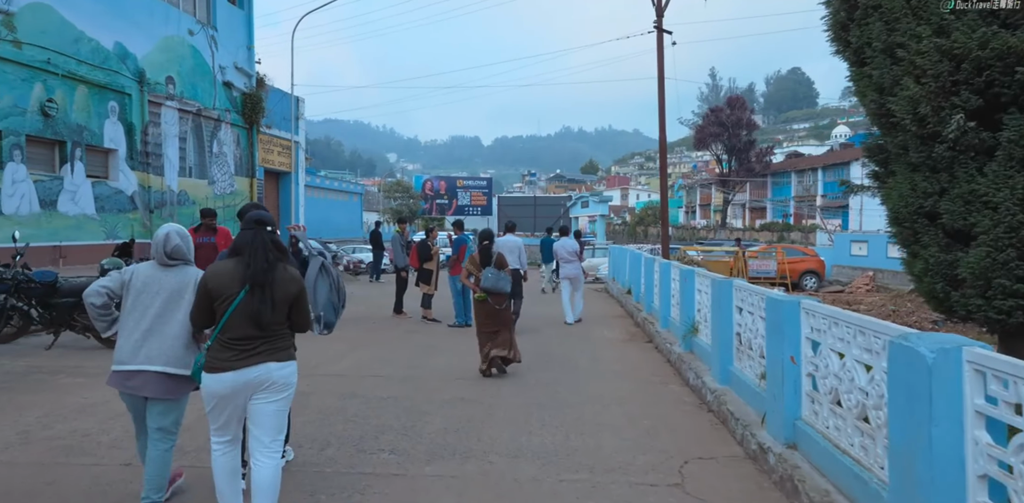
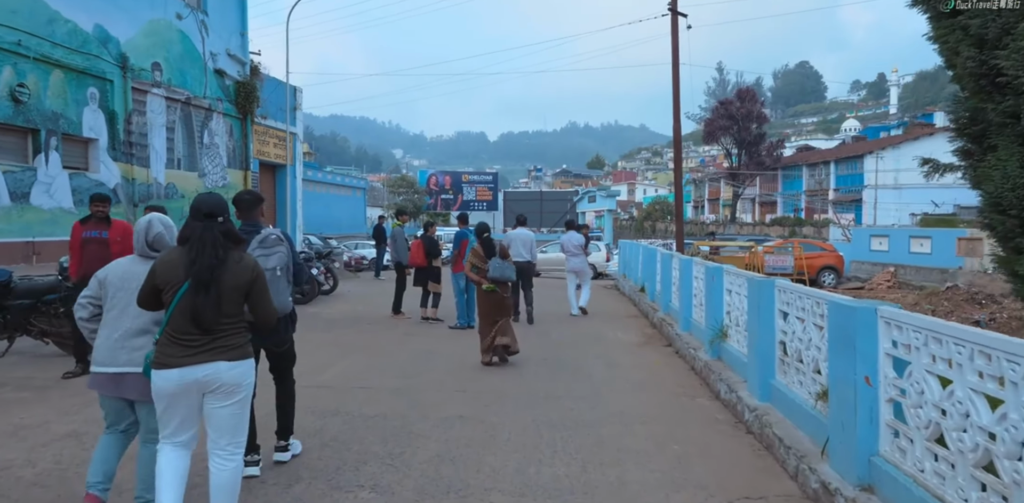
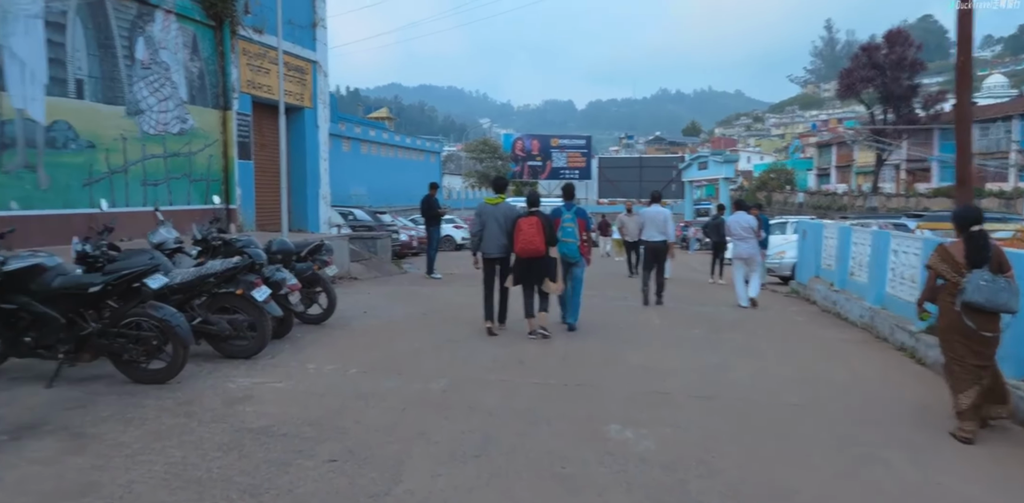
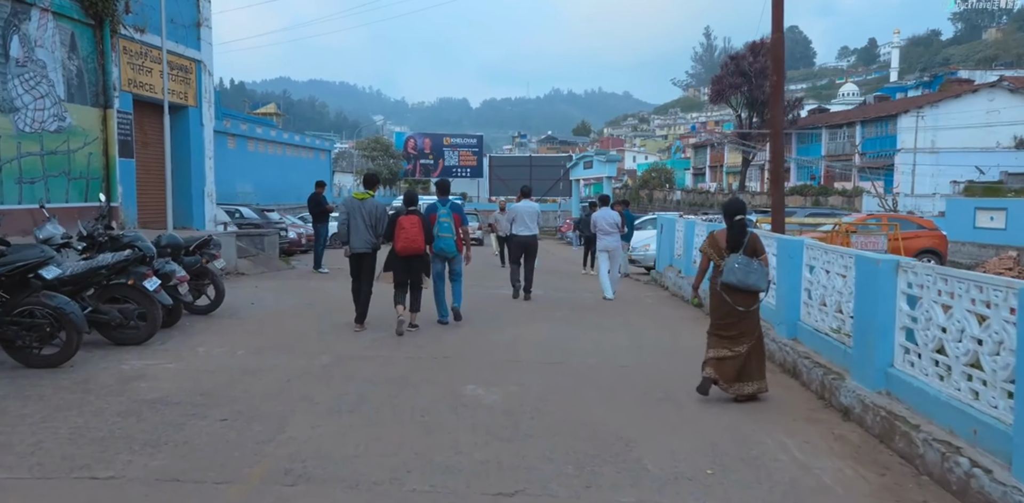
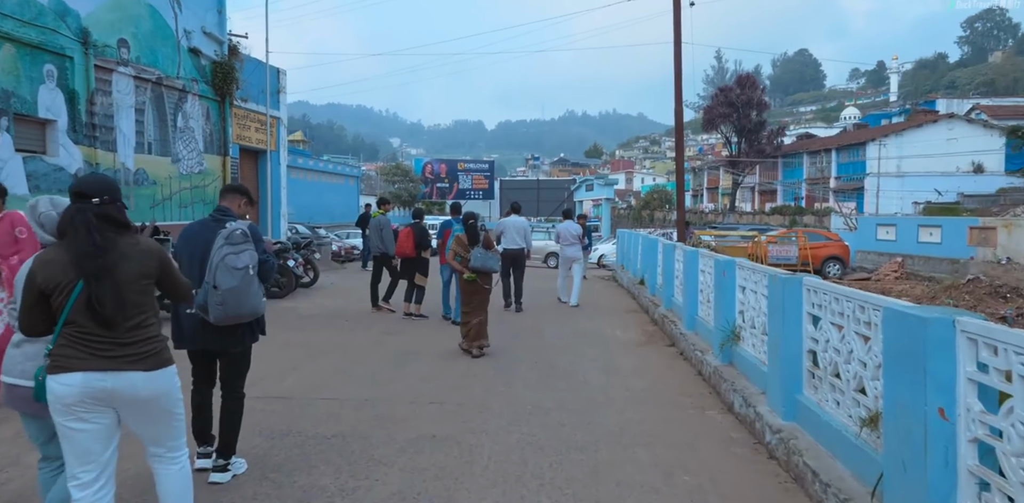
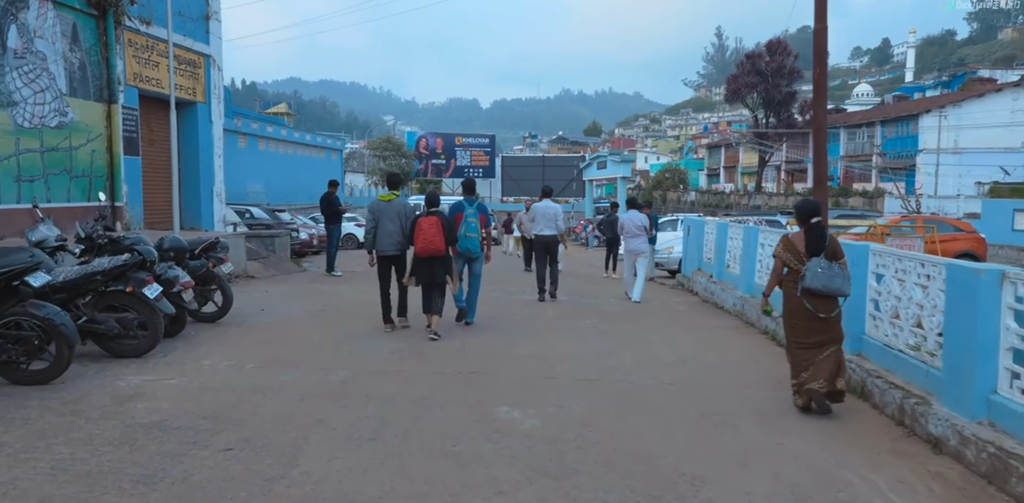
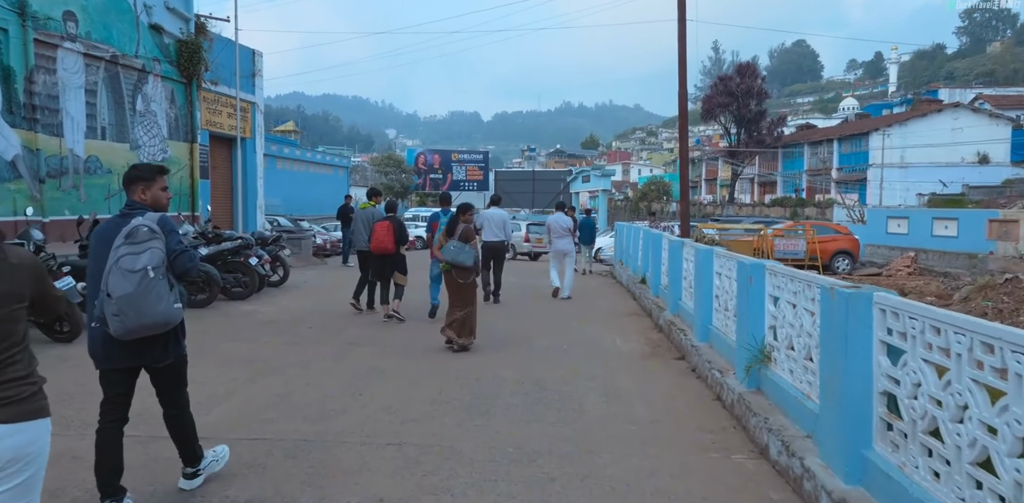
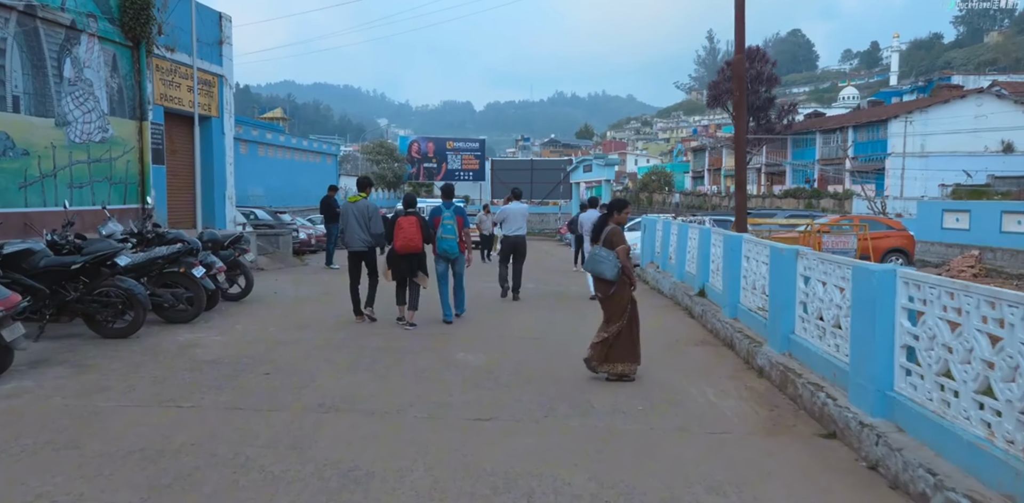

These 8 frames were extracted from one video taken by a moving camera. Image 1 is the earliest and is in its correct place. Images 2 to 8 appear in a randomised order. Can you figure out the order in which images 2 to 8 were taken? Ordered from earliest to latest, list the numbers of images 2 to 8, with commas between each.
2, 5, 7, 8, 4, 6, 3
